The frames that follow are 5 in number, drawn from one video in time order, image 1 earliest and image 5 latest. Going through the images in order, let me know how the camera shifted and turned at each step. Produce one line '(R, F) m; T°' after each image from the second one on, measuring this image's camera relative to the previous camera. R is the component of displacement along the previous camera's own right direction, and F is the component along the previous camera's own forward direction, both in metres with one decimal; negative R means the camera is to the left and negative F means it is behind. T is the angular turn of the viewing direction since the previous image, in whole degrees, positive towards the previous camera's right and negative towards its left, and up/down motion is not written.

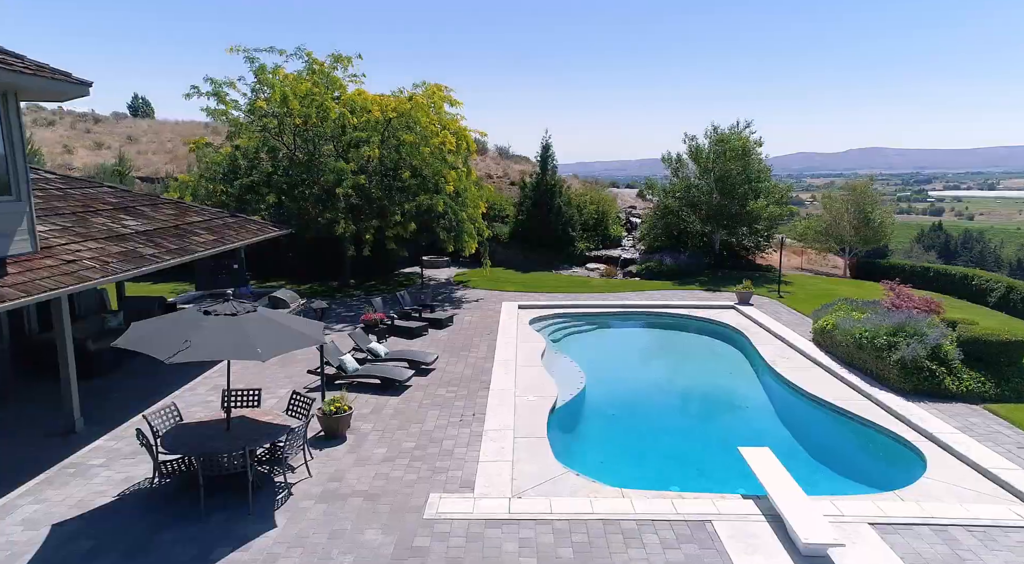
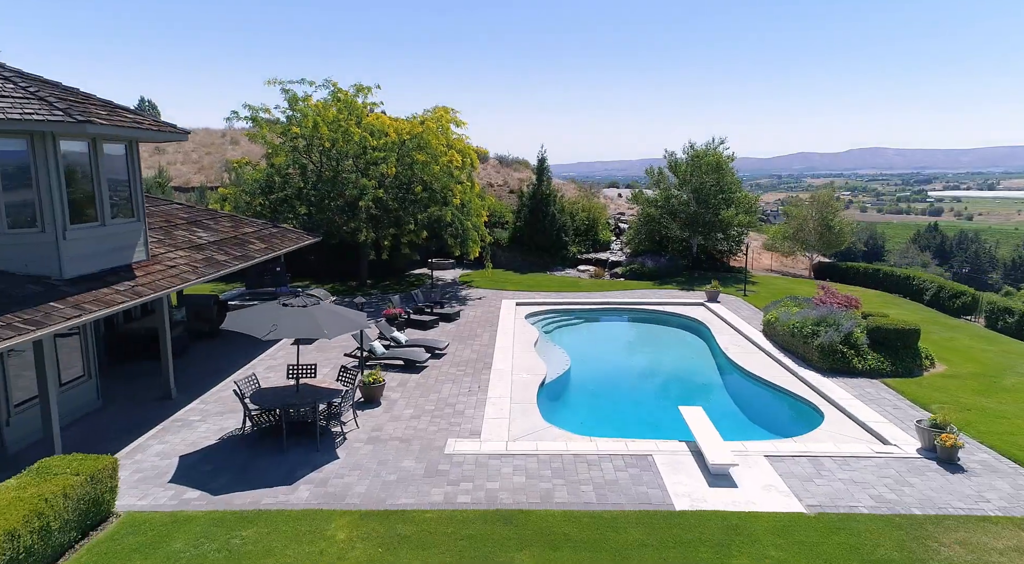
(+0.1, -2.8) m; 0°
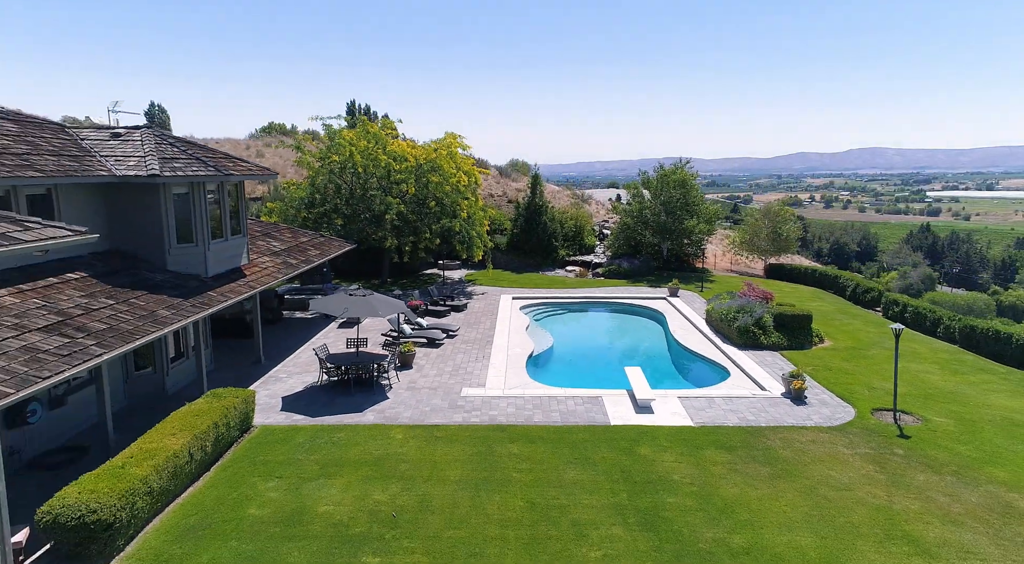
(+0.1, -4.7) m; 0°
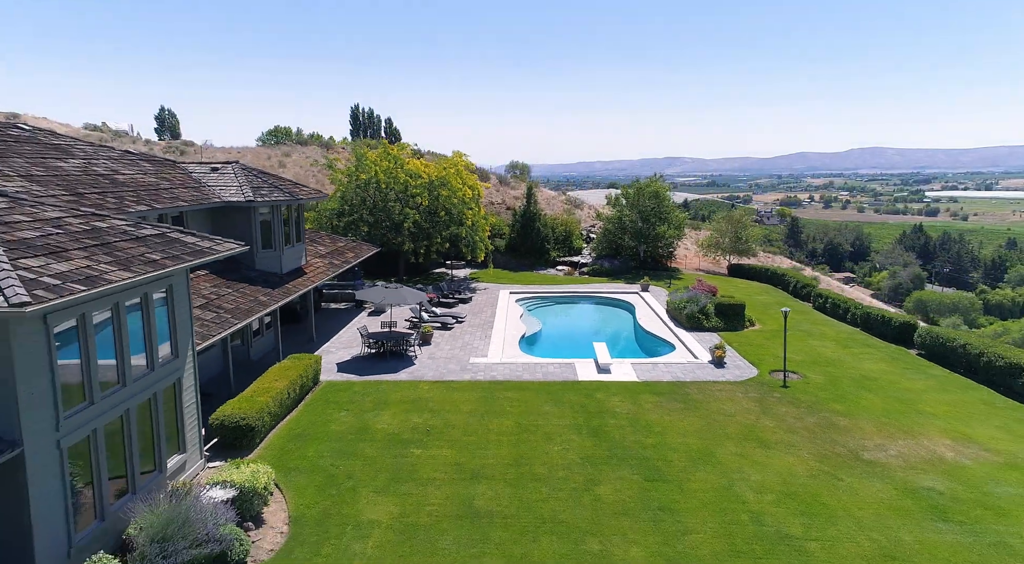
(+0.2, -5.0) m; 0°
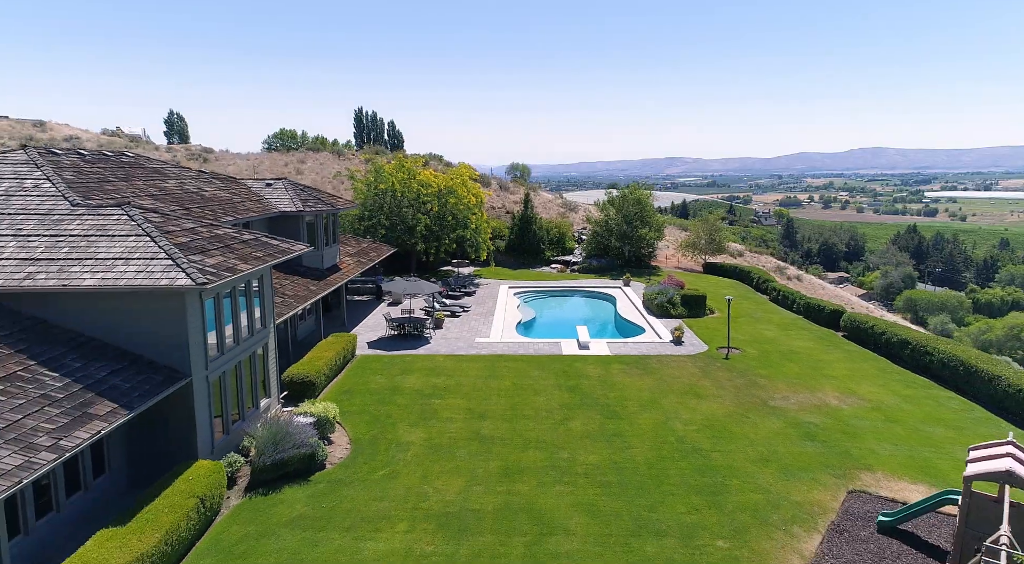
(+0.1, -4.4) m; 0°
